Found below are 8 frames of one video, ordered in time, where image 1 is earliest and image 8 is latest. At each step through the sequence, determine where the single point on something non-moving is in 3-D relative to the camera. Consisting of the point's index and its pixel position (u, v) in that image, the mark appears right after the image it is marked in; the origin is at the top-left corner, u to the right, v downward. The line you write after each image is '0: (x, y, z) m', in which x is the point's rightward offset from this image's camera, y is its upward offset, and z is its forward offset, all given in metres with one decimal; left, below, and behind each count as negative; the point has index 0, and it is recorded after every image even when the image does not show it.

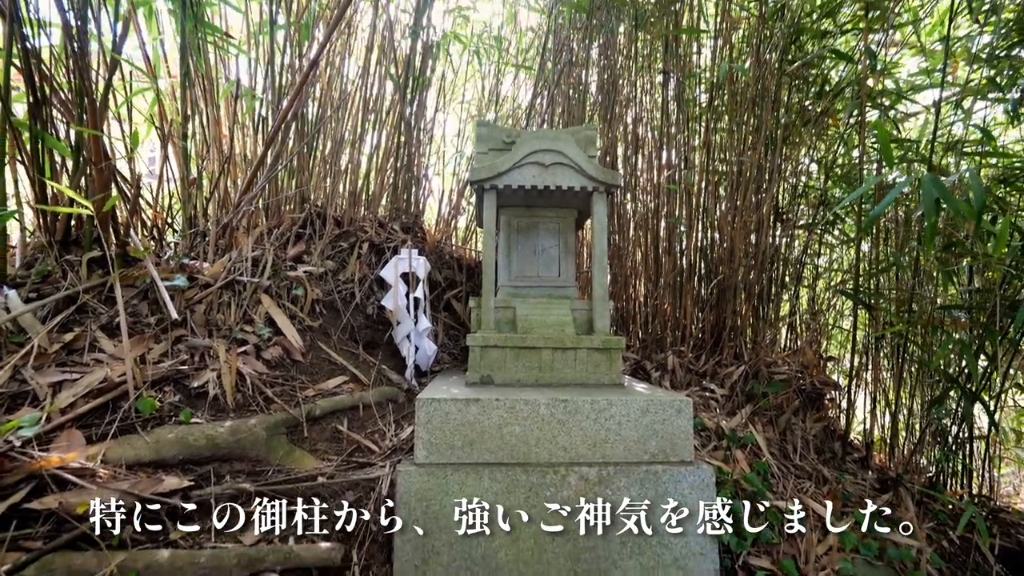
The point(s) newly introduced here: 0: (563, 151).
0: (+0.2, +0.6, +1.9) m
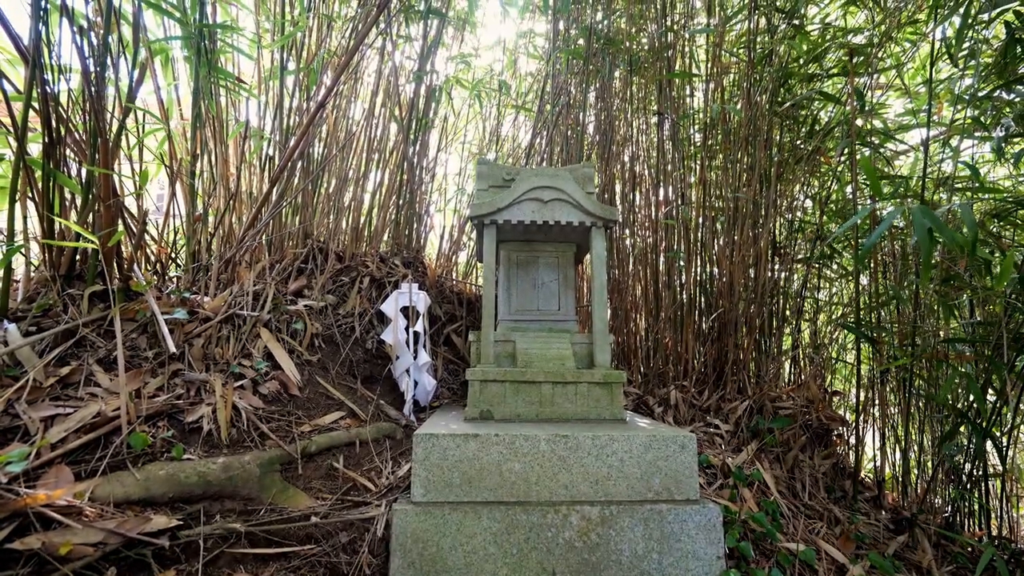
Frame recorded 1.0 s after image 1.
0: (+0.2, +0.4, +1.9) m
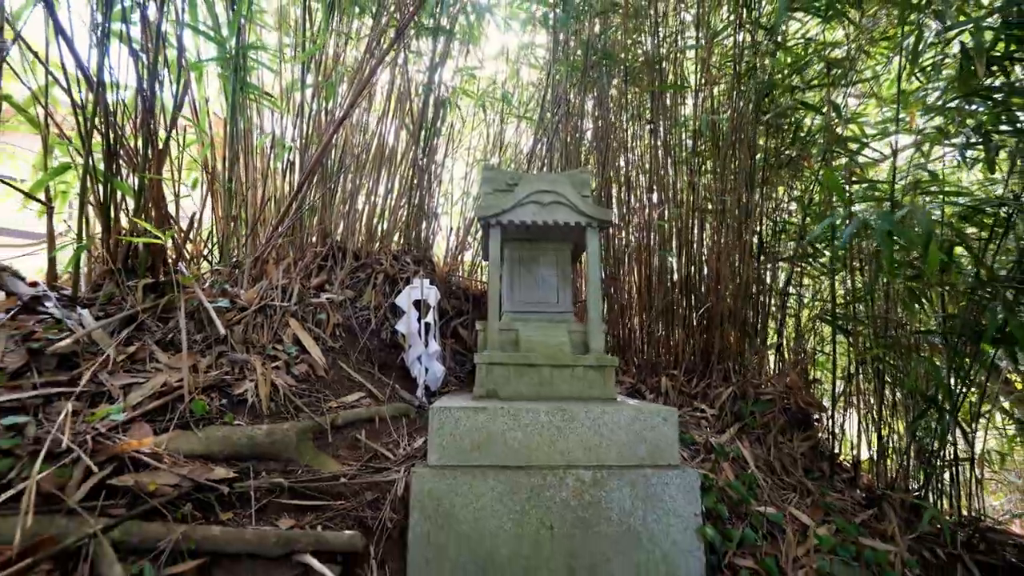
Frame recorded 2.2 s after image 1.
0: (+0.2, +0.5, +2.2) m
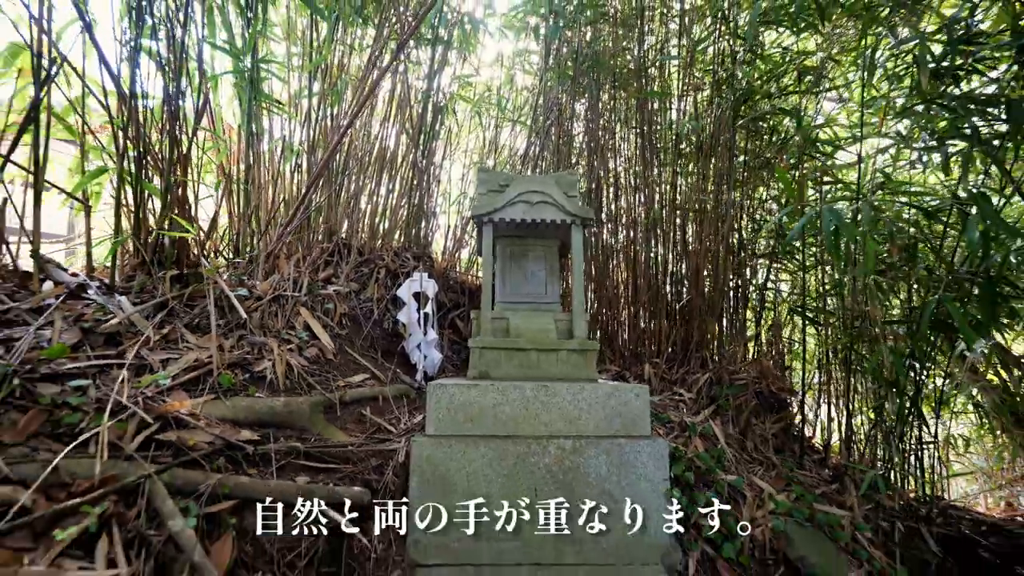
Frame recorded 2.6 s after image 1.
0: (+0.2, +0.5, +2.4) m
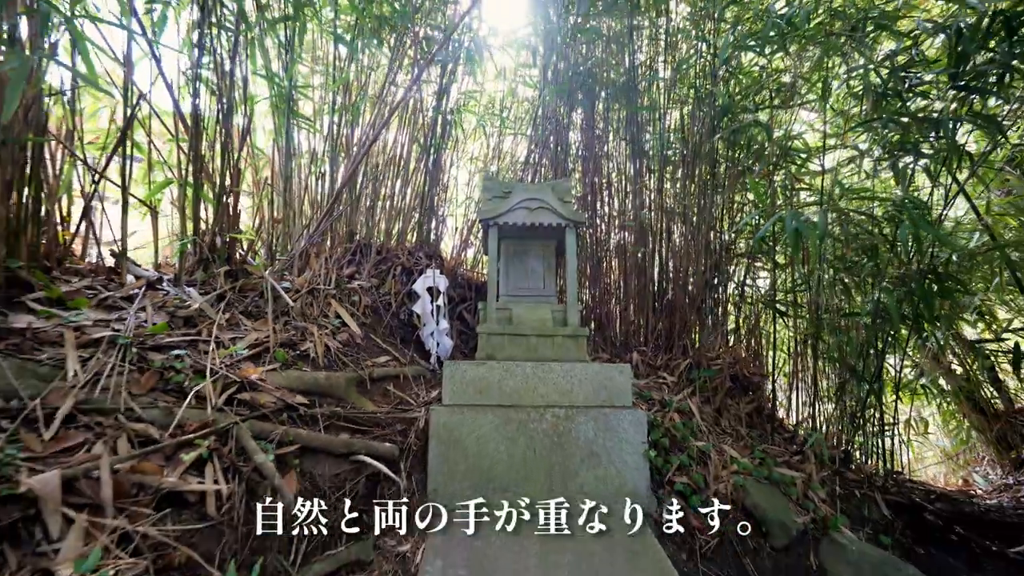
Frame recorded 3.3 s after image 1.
0: (+0.2, +0.5, +2.7) m
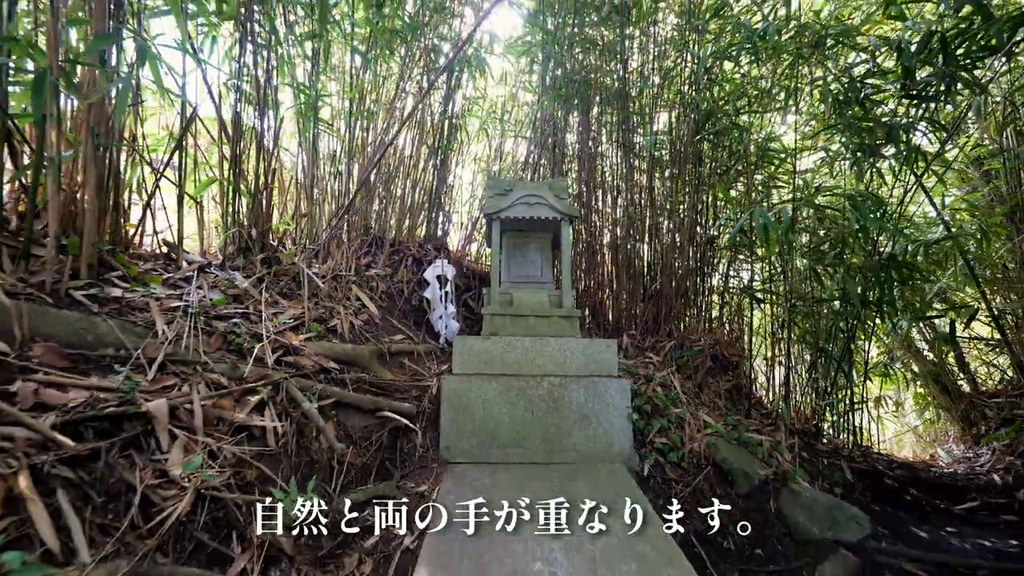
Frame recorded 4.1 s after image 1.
0: (+0.2, +0.6, +3.0) m
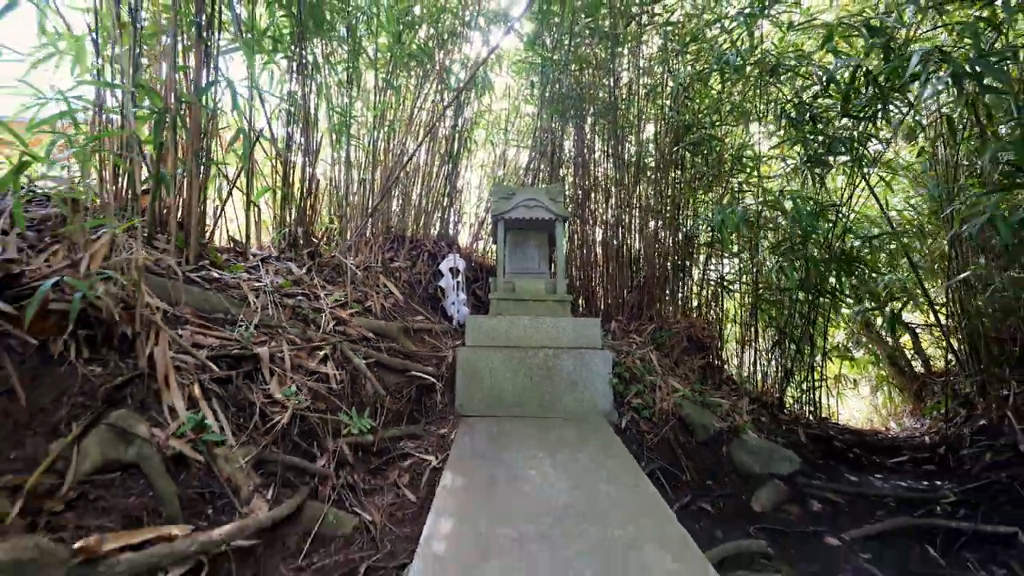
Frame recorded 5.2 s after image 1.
0: (+0.2, +0.7, +3.6) m
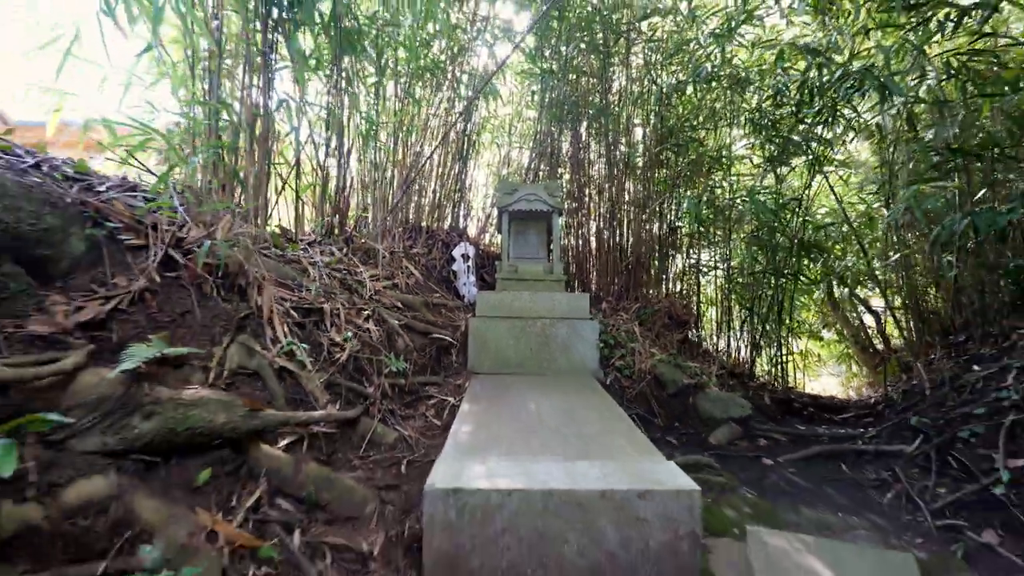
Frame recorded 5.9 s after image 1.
0: (+0.2, +0.9, +4.2) m
